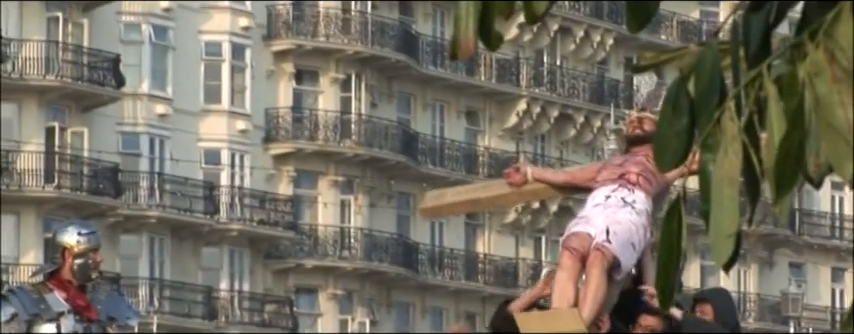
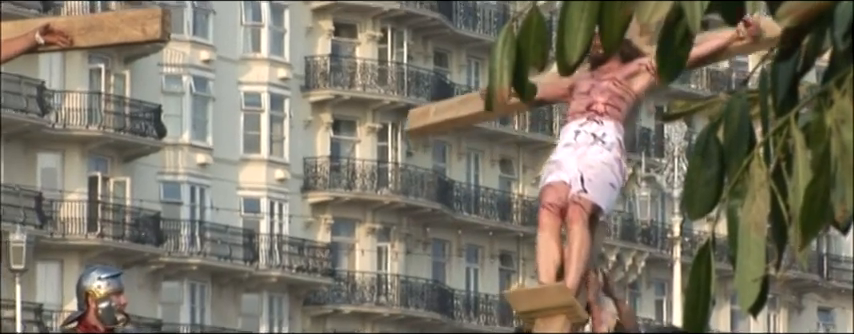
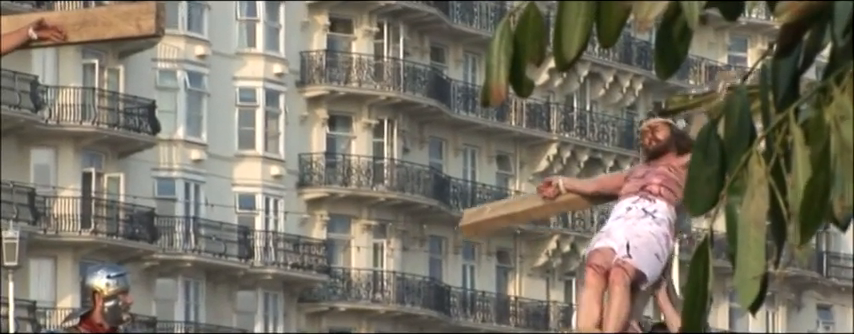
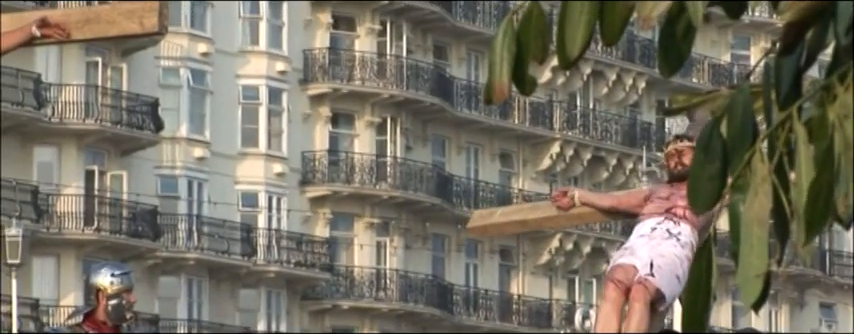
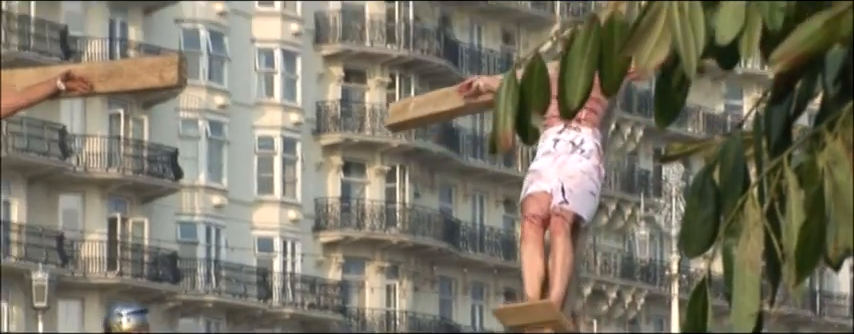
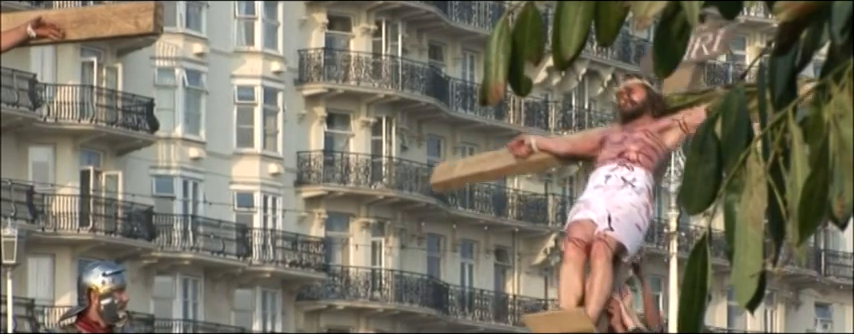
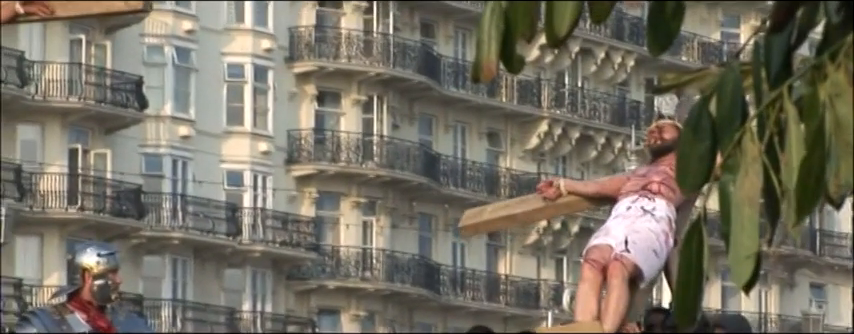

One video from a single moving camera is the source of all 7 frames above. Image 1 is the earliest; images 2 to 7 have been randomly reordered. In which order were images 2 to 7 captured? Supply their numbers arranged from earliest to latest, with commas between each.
7, 4, 3, 6, 2, 5
